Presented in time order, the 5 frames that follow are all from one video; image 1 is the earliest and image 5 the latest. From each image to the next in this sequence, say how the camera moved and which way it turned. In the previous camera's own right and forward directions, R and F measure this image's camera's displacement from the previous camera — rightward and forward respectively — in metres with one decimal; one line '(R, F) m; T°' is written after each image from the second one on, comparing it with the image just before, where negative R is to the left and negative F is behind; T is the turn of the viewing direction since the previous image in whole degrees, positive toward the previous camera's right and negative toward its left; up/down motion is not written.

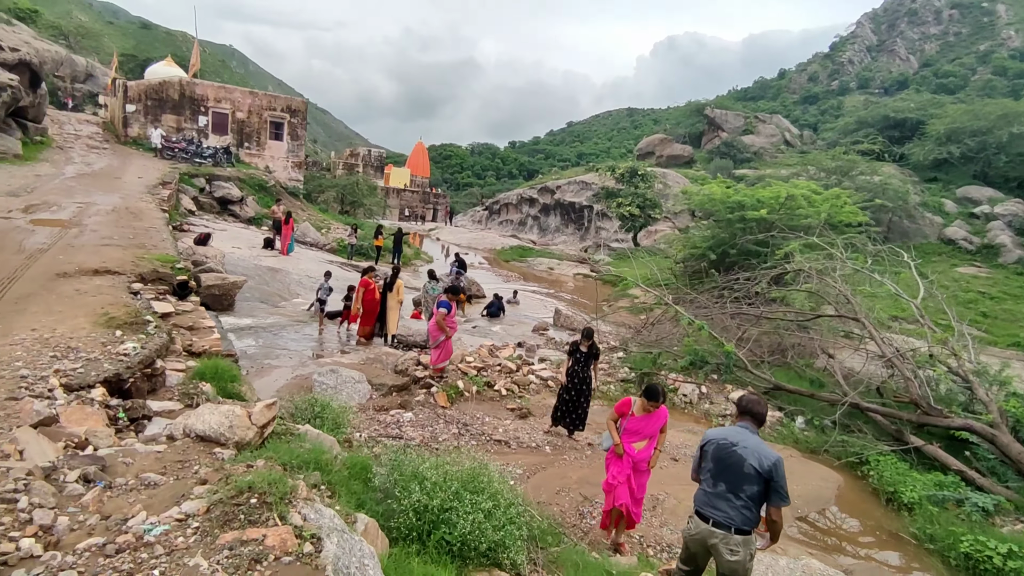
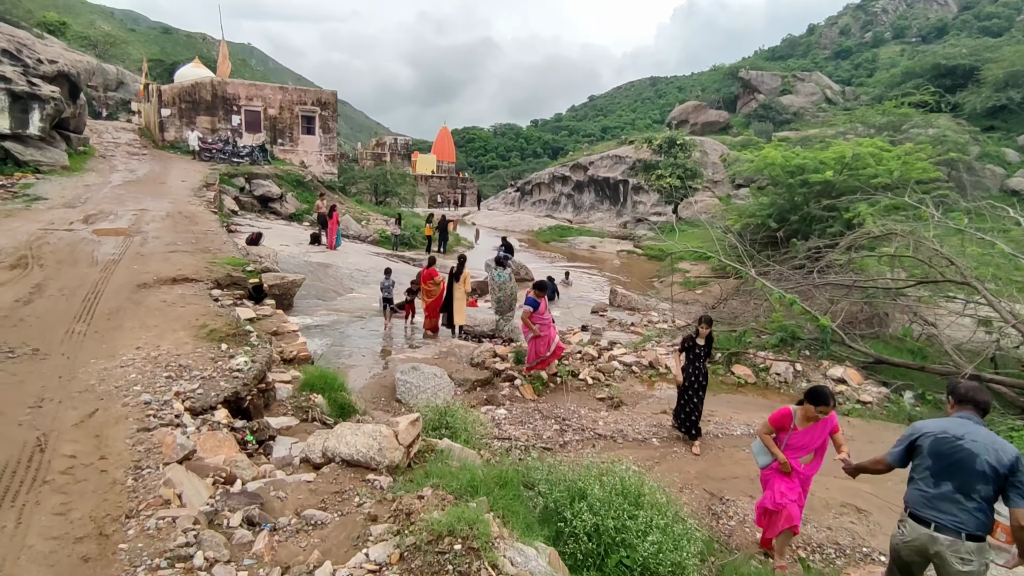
(-0.7, +0.3) m; -3°
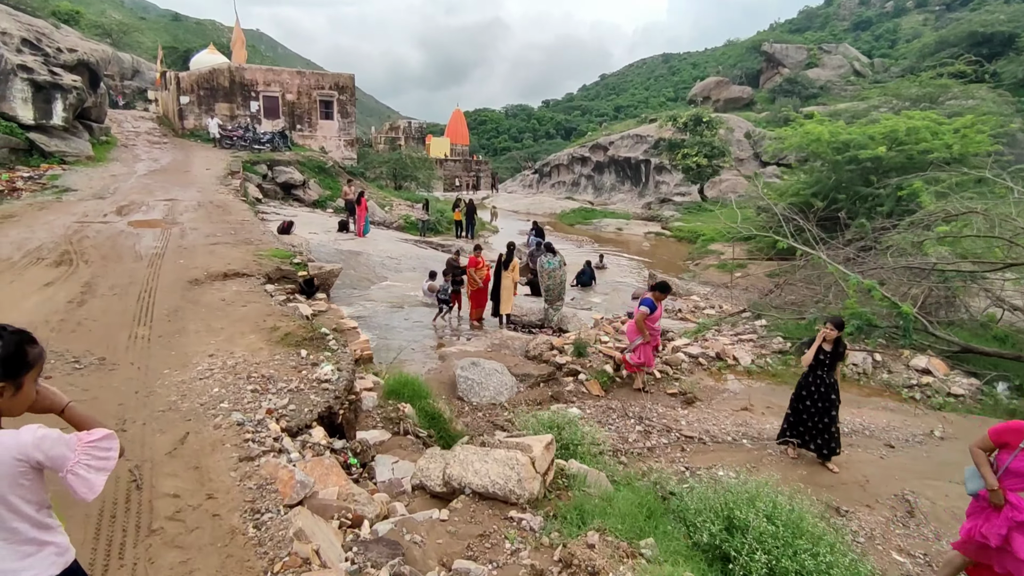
(-0.6, +0.4) m; -1°
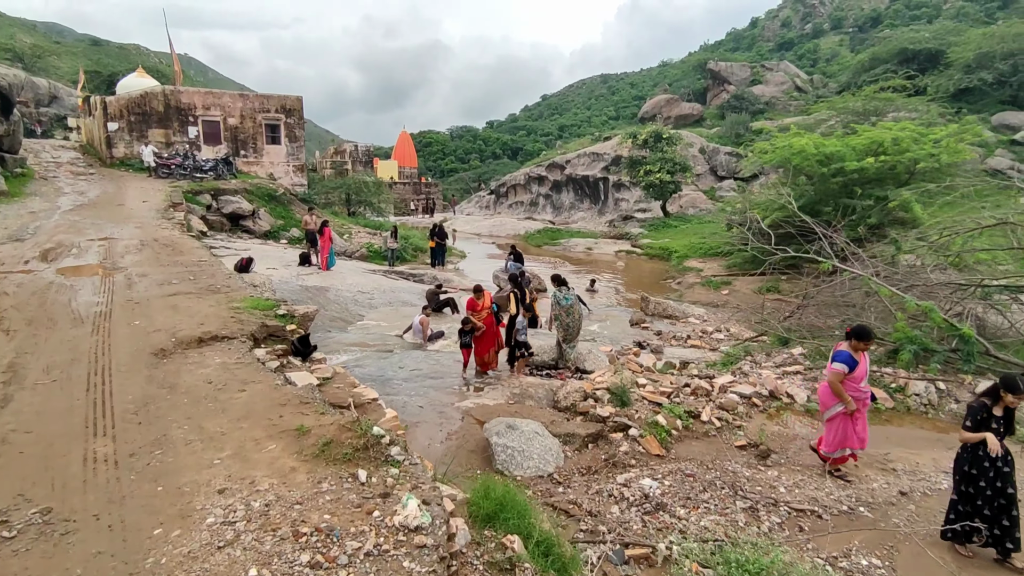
(-0.9, +1.1) m; +5°
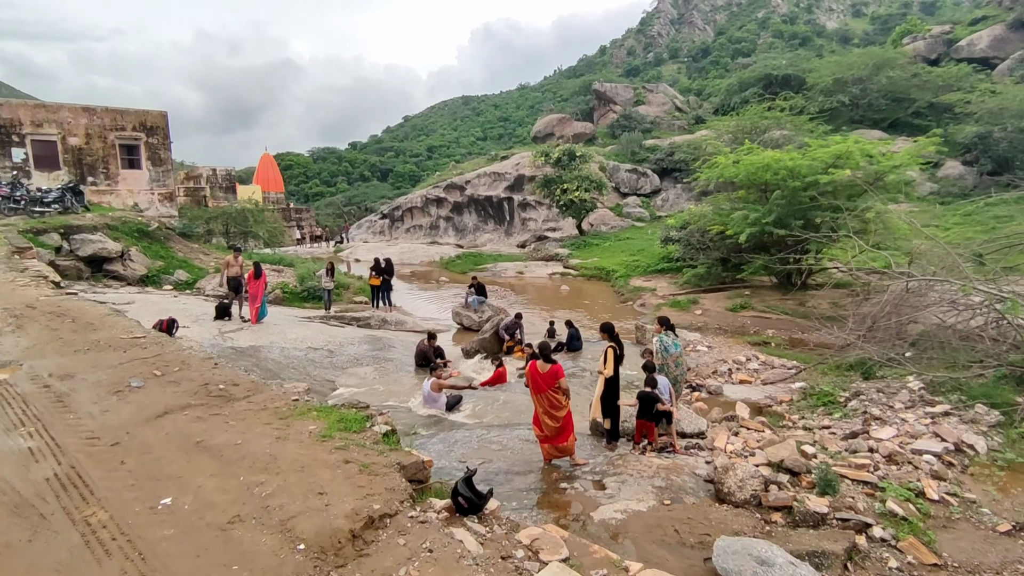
(-2.4, +2.1) m; +13°
